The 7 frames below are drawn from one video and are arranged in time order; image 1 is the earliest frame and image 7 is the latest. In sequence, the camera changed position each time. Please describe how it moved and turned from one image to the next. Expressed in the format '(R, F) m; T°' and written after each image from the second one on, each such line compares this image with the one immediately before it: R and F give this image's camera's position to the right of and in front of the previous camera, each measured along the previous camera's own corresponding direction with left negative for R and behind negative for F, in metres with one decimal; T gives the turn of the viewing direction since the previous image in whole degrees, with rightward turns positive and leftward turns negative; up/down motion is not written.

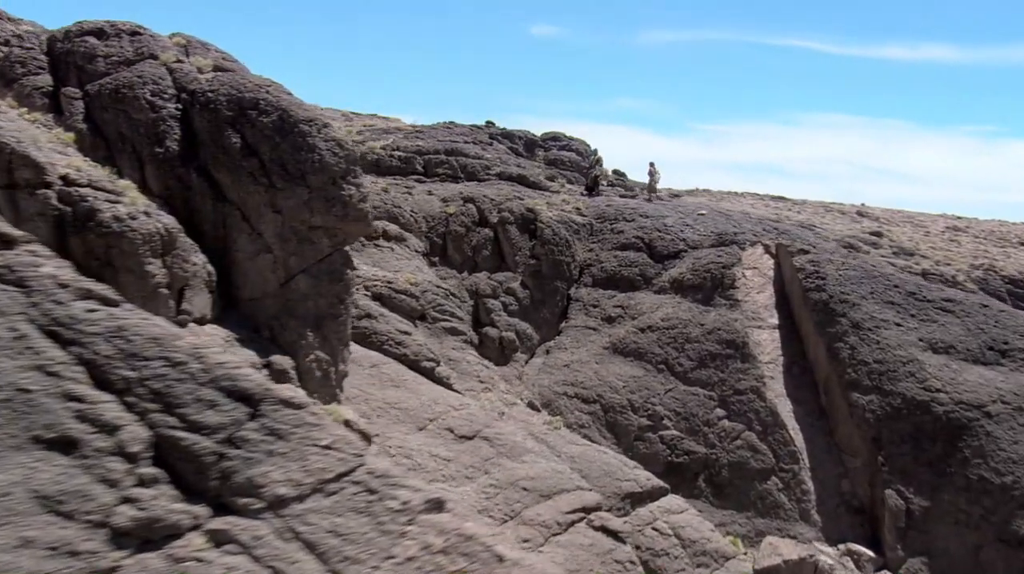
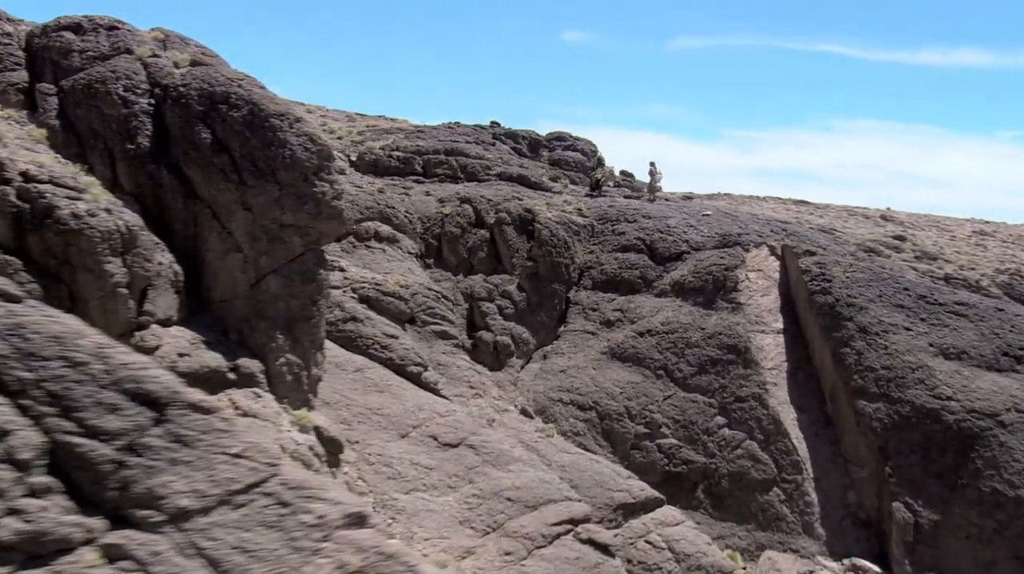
(+0.6, +0.6) m; -2°
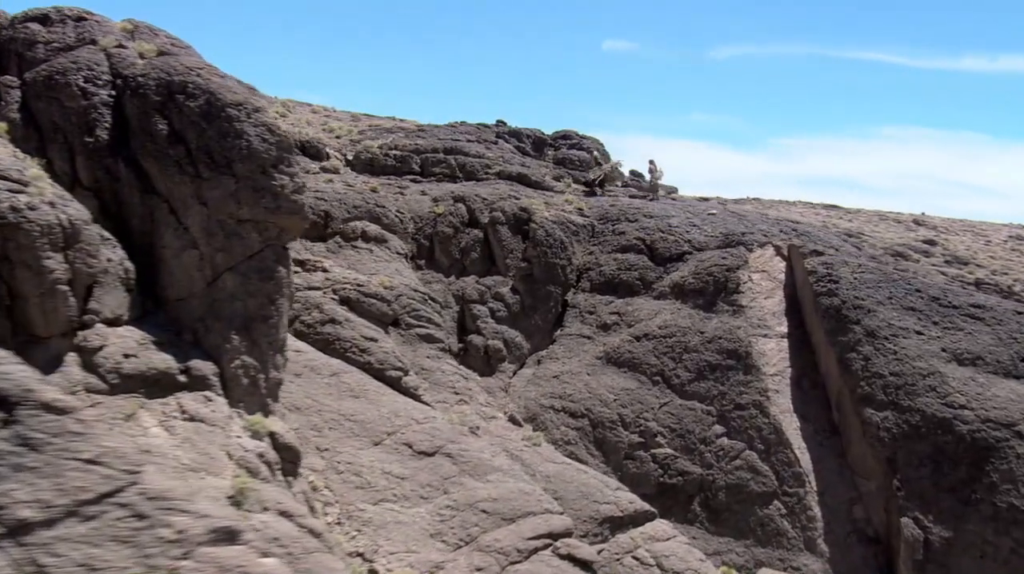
(+0.8, +0.7) m; -2°
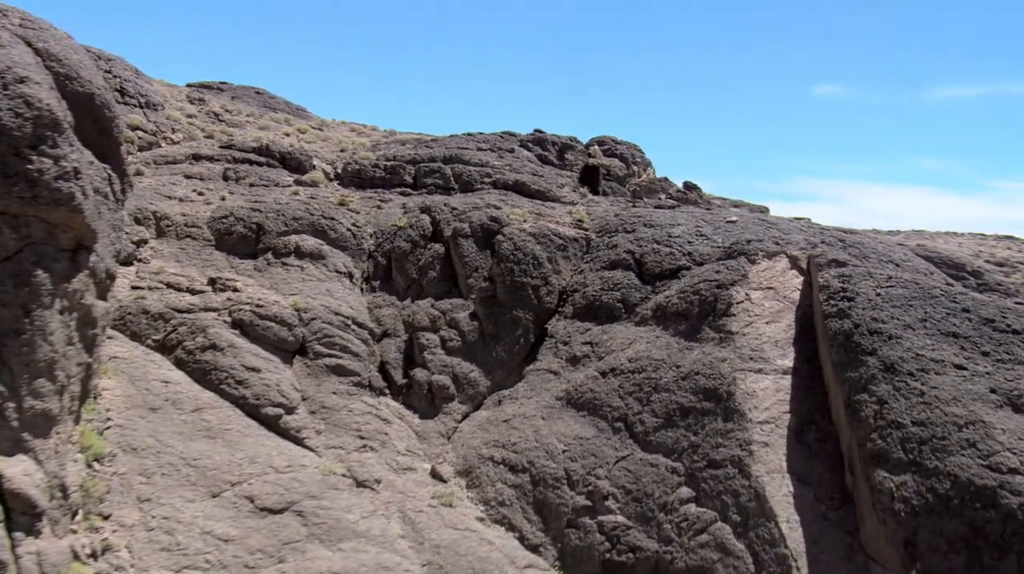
(+3.4, +3.3) m; -12°
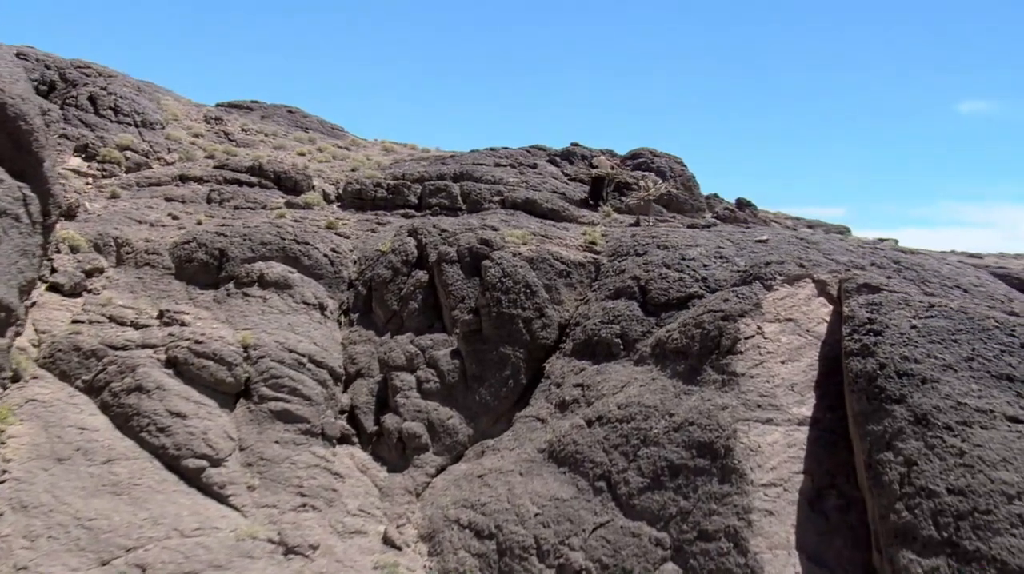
(+1.5, +1.9) m; -7°
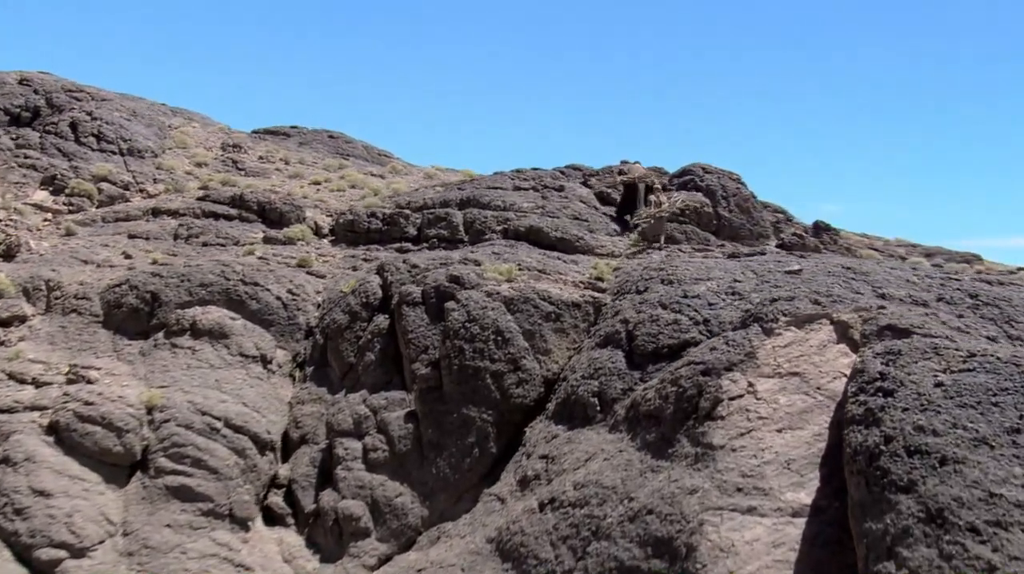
(+1.7, +2.3) m; -9°
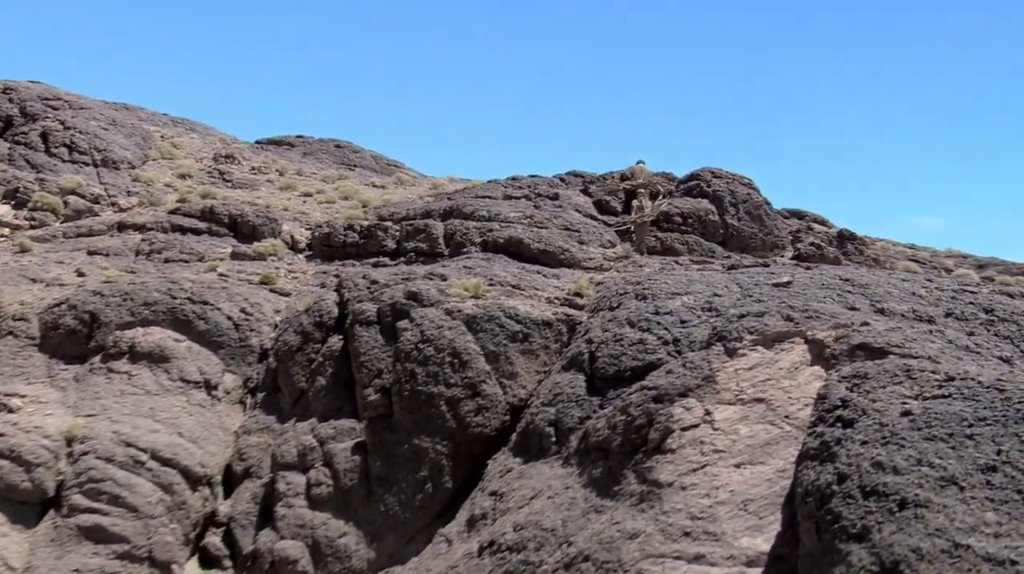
(+0.9, +1.0) m; -4°
